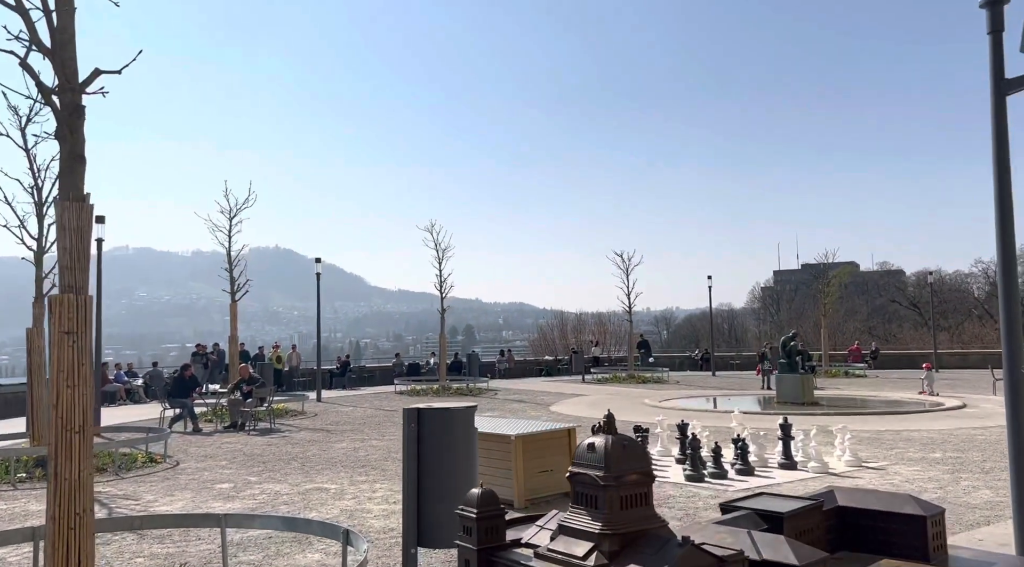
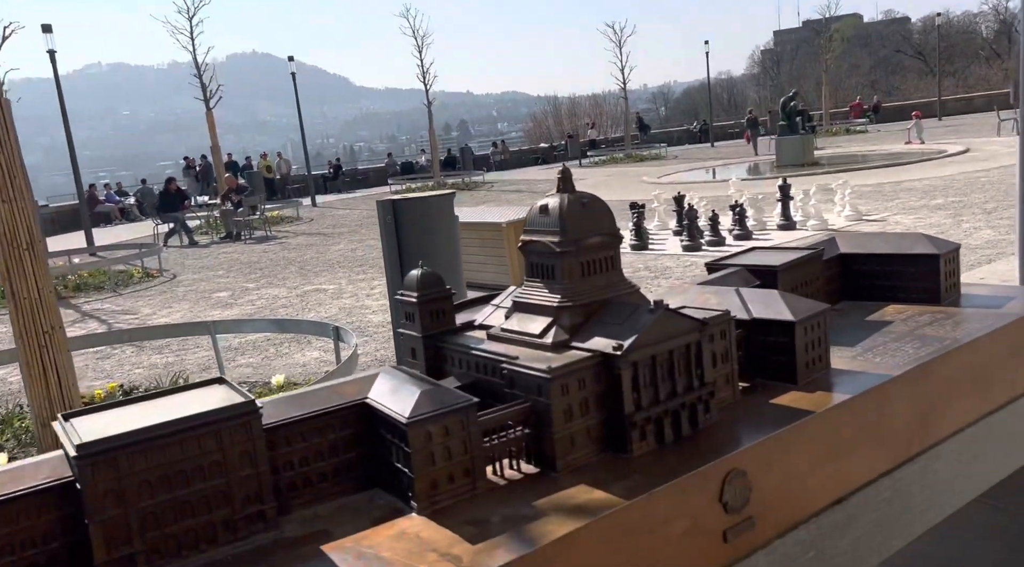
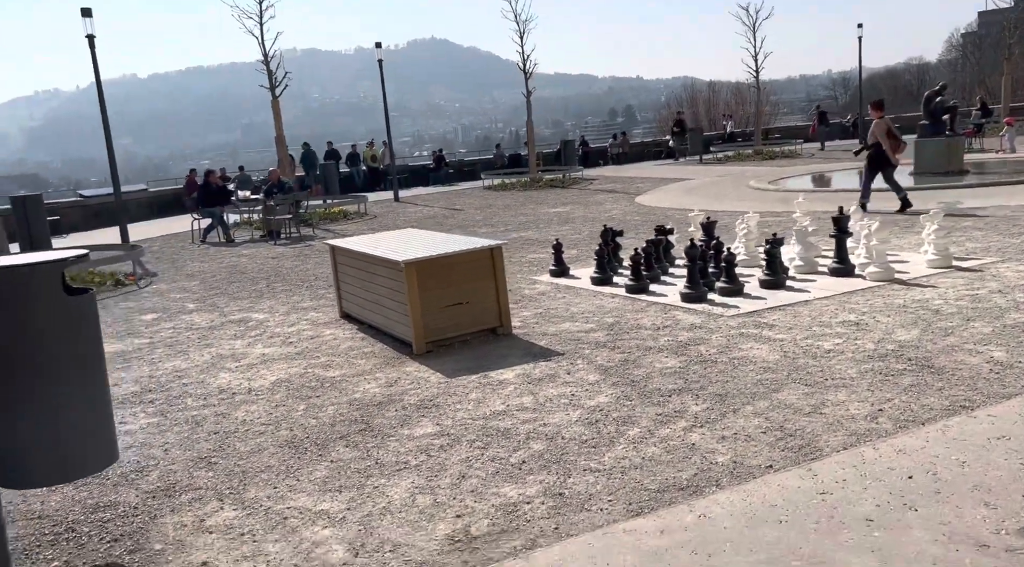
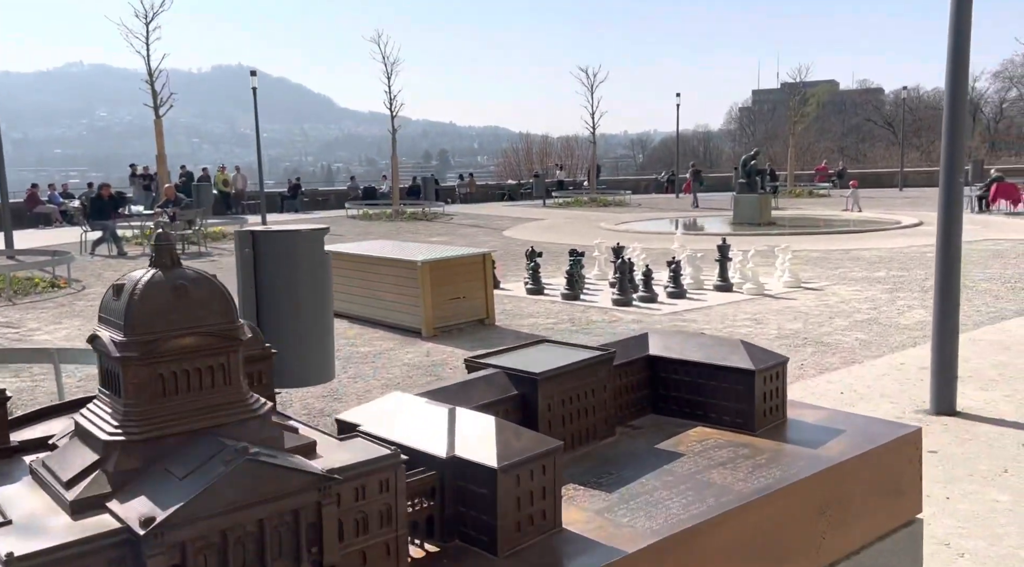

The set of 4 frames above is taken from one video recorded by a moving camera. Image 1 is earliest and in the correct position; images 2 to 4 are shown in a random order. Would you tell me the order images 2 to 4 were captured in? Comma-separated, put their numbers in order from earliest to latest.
2, 4, 3
